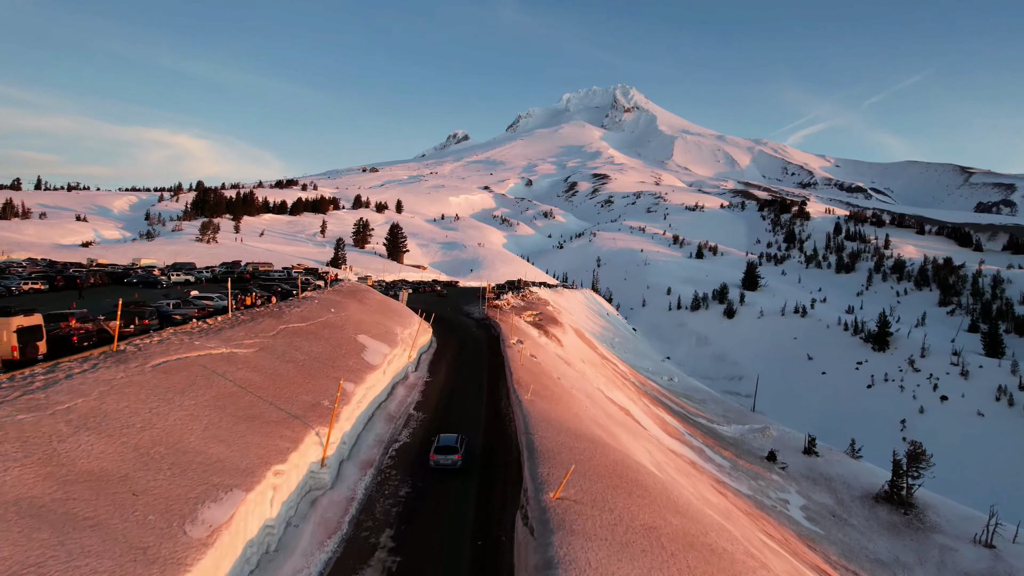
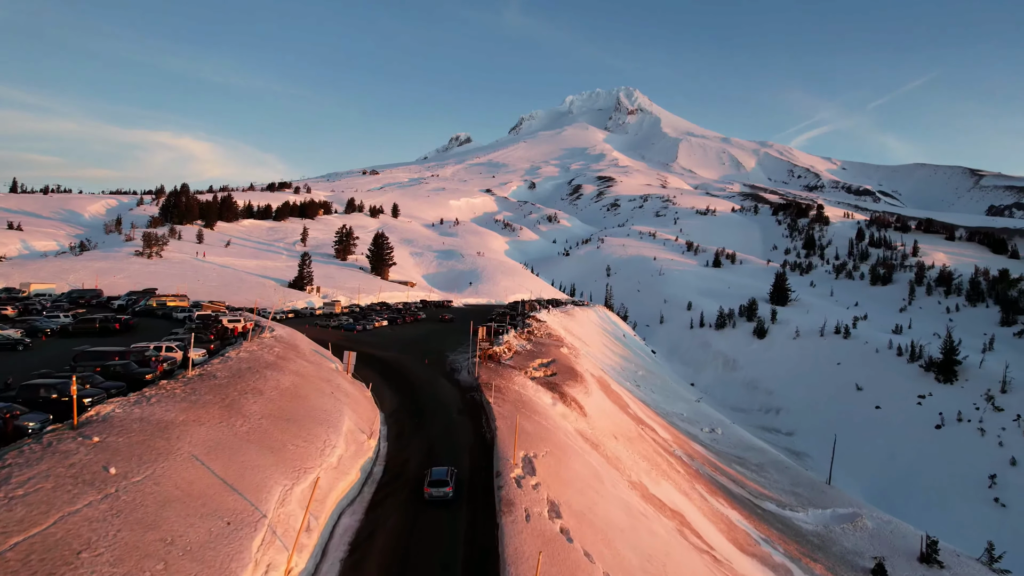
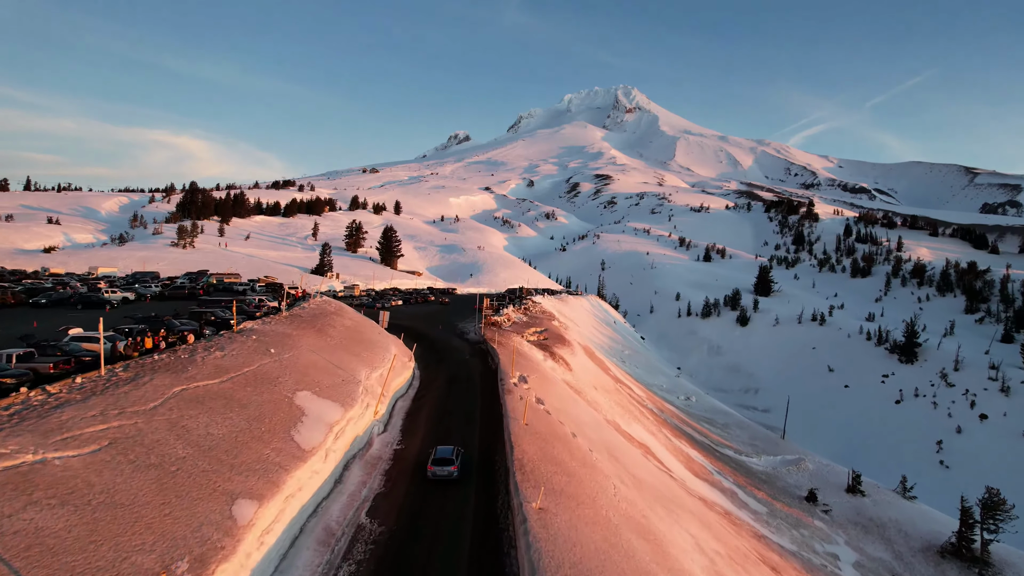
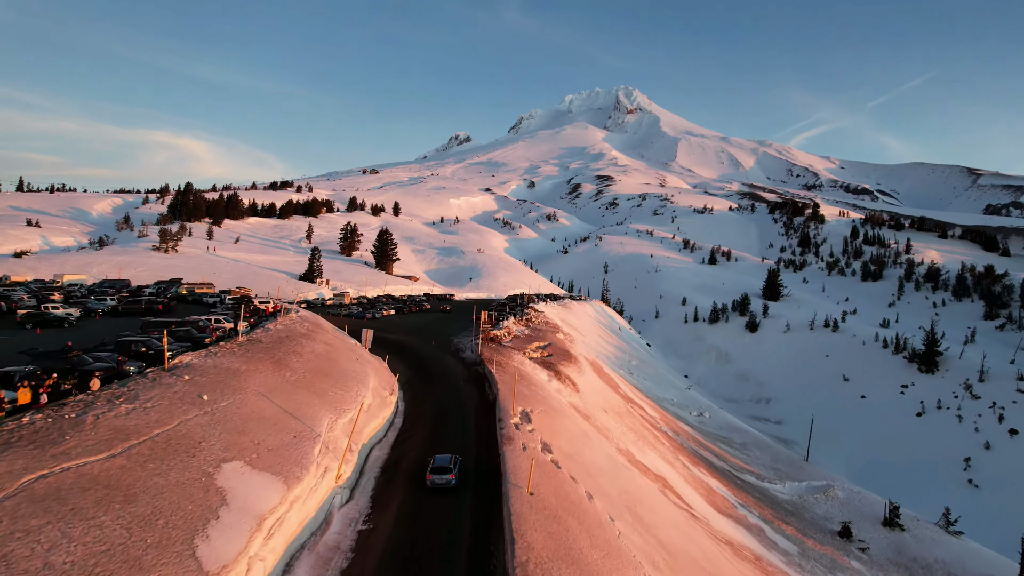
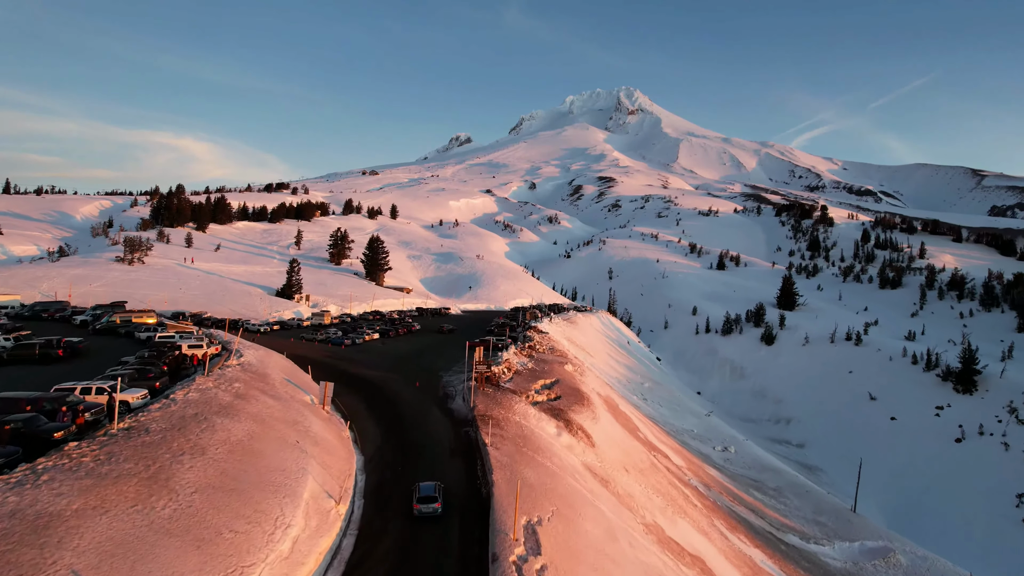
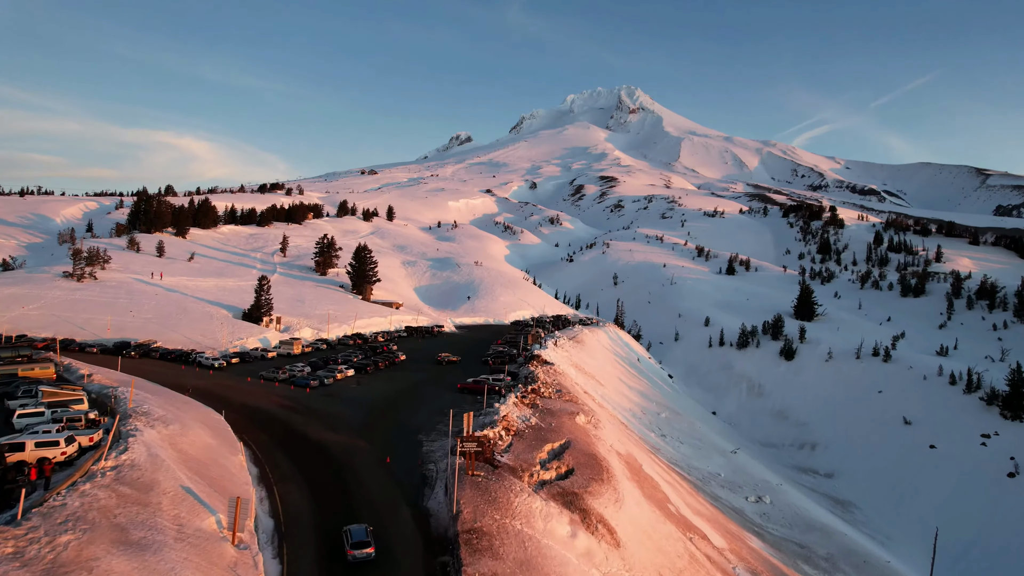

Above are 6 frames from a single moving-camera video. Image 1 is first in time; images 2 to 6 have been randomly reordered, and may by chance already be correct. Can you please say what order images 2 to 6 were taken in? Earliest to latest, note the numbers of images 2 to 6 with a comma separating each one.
3, 4, 2, 5, 6
